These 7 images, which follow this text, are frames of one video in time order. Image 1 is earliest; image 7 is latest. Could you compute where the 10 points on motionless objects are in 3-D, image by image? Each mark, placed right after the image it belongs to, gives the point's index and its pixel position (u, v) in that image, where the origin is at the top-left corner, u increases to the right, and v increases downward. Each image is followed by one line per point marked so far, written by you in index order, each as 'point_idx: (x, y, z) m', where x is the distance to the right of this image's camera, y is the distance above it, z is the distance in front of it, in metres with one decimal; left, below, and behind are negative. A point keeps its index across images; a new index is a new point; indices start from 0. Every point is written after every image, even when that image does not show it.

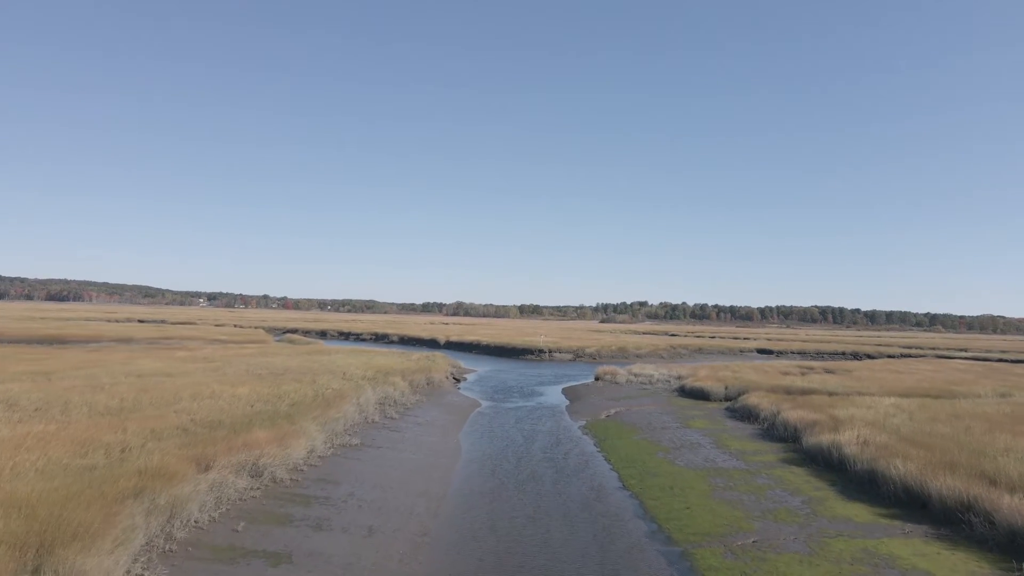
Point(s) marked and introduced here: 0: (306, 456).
0: (-3.8, -3.1, +15.4) m
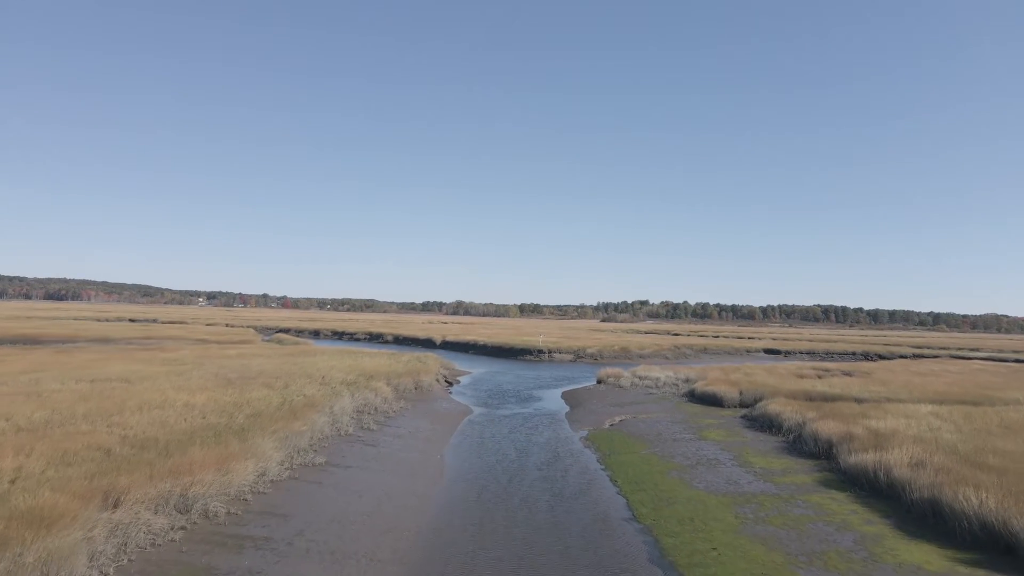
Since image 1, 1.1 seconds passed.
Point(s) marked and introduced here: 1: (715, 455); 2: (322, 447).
0: (-3.9, -3.0, +12.9) m
1: (+4.4, -3.6, +18.2) m
2: (-3.8, -3.2, +16.8) m
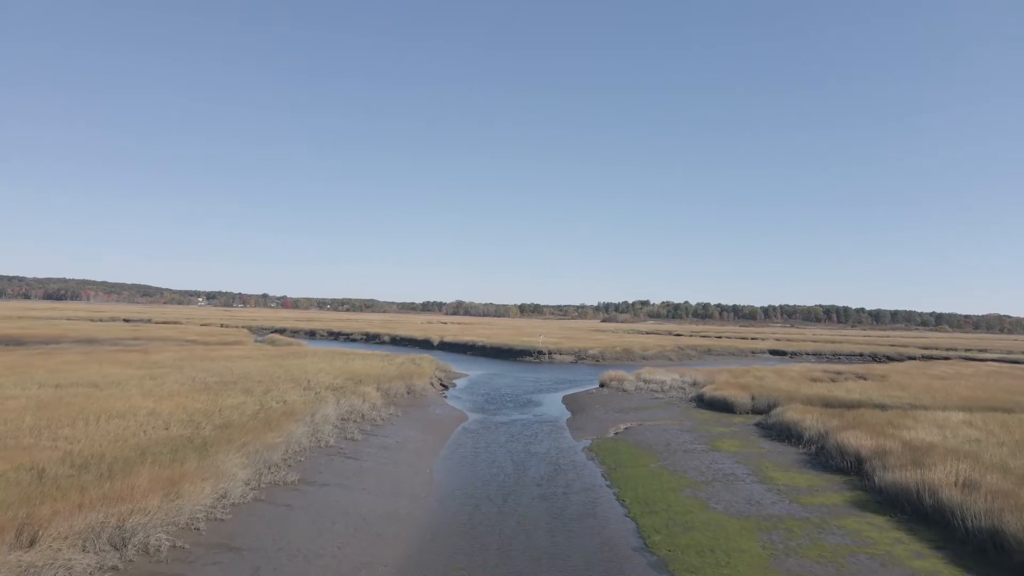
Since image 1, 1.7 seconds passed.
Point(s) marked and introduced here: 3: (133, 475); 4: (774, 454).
0: (-4.0, -2.9, +11.2) m
1: (+4.4, -3.6, +16.6) m
2: (-3.9, -3.1, +15.1) m
3: (-5.0, -2.5, +11.1) m
4: (+5.6, -3.6, +18.1) m
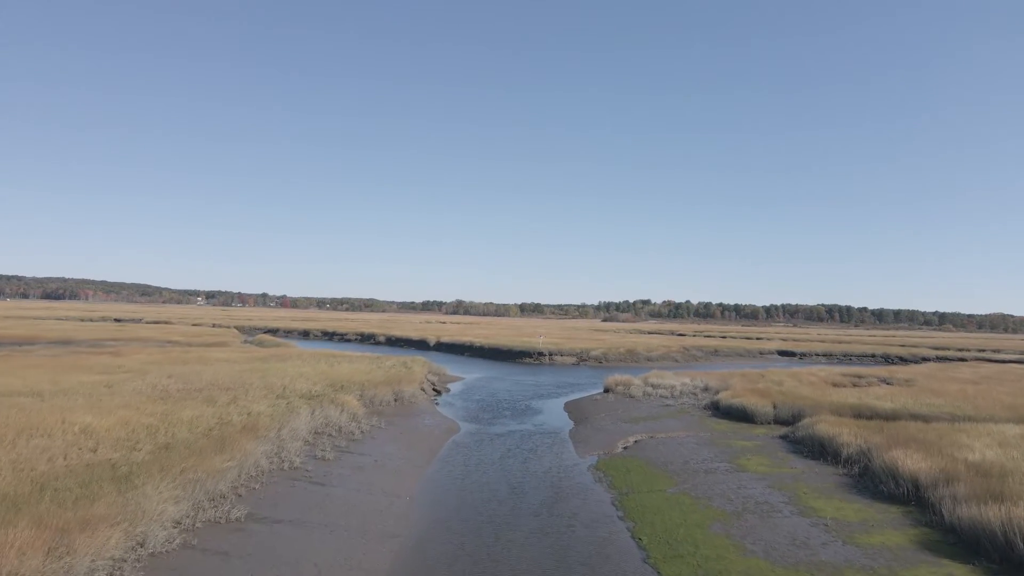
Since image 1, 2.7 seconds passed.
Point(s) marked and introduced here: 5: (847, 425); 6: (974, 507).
0: (-4.1, -2.8, +8.8) m
1: (+4.3, -3.5, +14.1) m
2: (-3.9, -3.1, +12.7) m
3: (-5.1, -2.4, +8.6) m
4: (+5.5, -3.5, +15.6) m
5: (+7.6, -3.1, +19.0) m
6: (+6.3, -3.0, +11.5) m
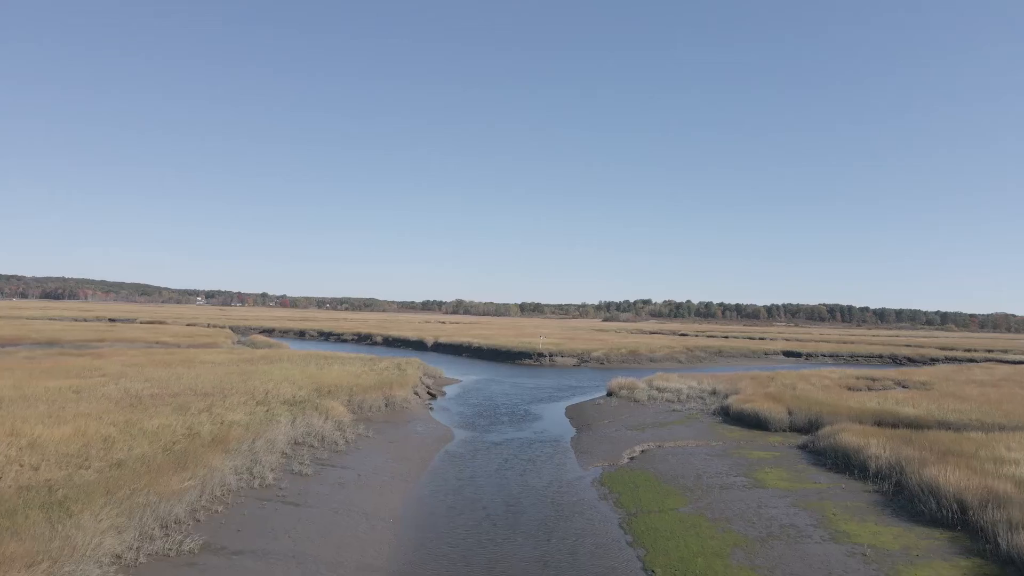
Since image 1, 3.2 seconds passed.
0: (-4.2, -2.8, +7.3) m
1: (+4.2, -3.5, +12.7) m
2: (-4.0, -3.0, +11.2) m
3: (-5.1, -2.4, +7.2) m
4: (+5.5, -3.5, +14.1) m
5: (+7.5, -3.1, +17.6) m
6: (+6.2, -2.9, +10.0) m
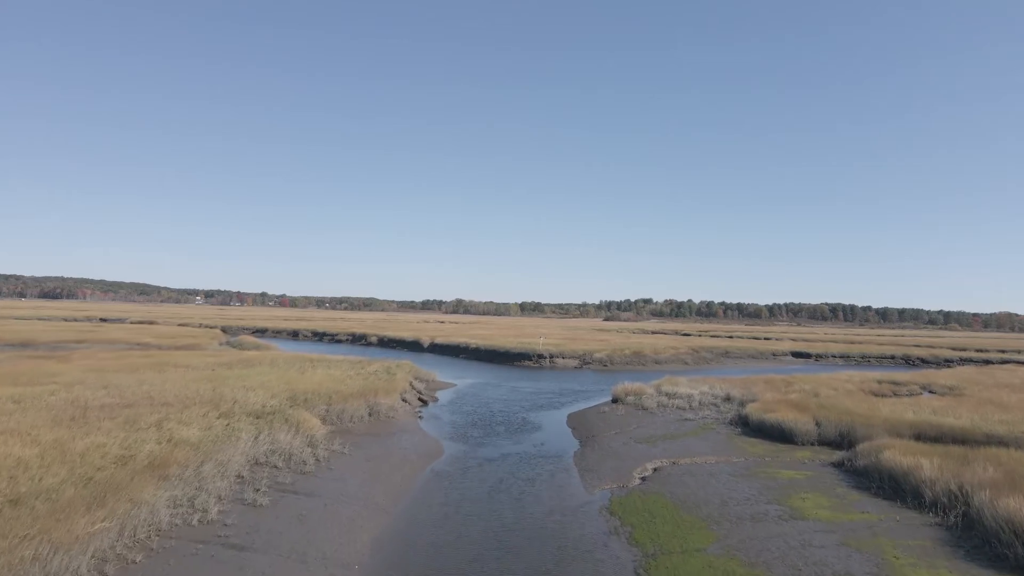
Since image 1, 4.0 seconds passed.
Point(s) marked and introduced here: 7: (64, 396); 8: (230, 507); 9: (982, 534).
0: (-4.3, -2.7, +5.0) m
1: (+4.1, -3.4, +10.4) m
2: (-4.1, -3.0, +9.0) m
3: (-5.2, -2.3, +4.9) m
4: (+5.4, -3.4, +11.9) m
5: (+7.4, -3.0, +15.3) m
6: (+6.1, -2.9, +7.7) m
7: (-10.3, -2.5, +19.5) m
8: (-4.0, -3.1, +11.9) m
9: (+6.2, -3.2, +11.1) m
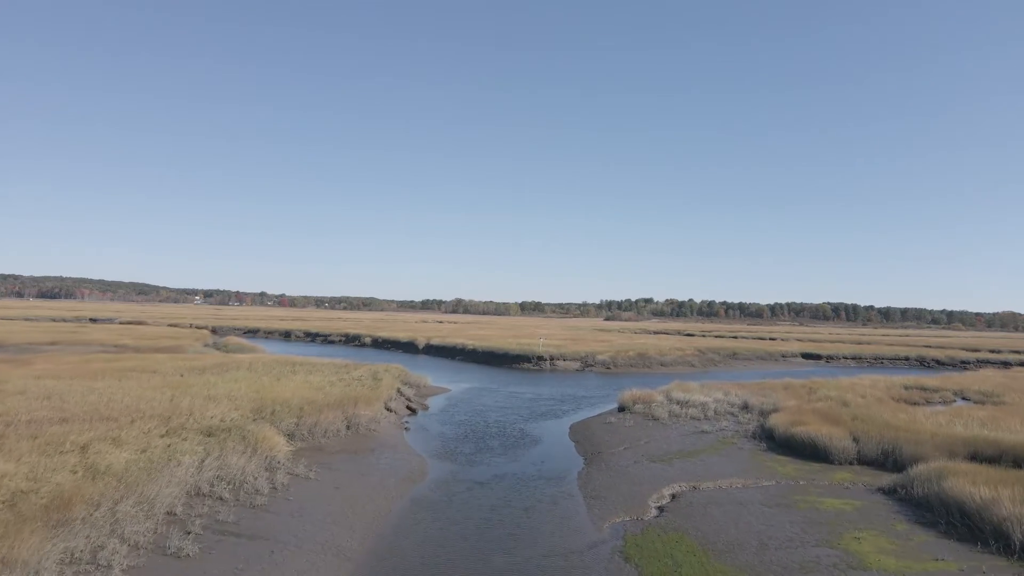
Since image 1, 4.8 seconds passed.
0: (-4.4, -2.7, +2.6) m
1: (+4.0, -3.3, +7.9) m
2: (-4.2, -2.9, +6.5) m
3: (-5.4, -2.2, +2.4) m
4: (+5.3, -3.3, +9.4) m
5: (+7.3, -2.9, +12.8) m
6: (+6.0, -2.8, +5.3) m
7: (-10.4, -2.4, +17.1) m
8: (-4.1, -3.0, +9.4) m
9: (+6.1, -3.1, +8.7) m
